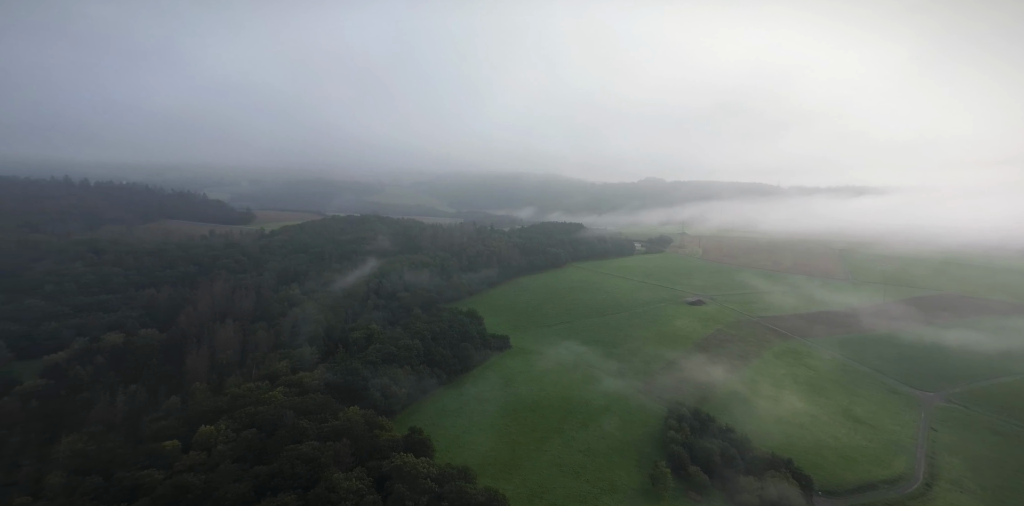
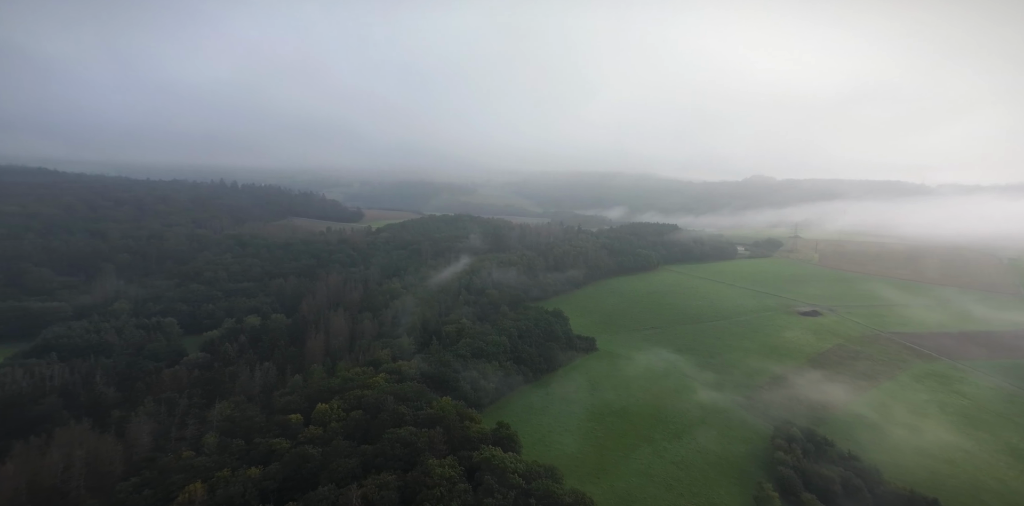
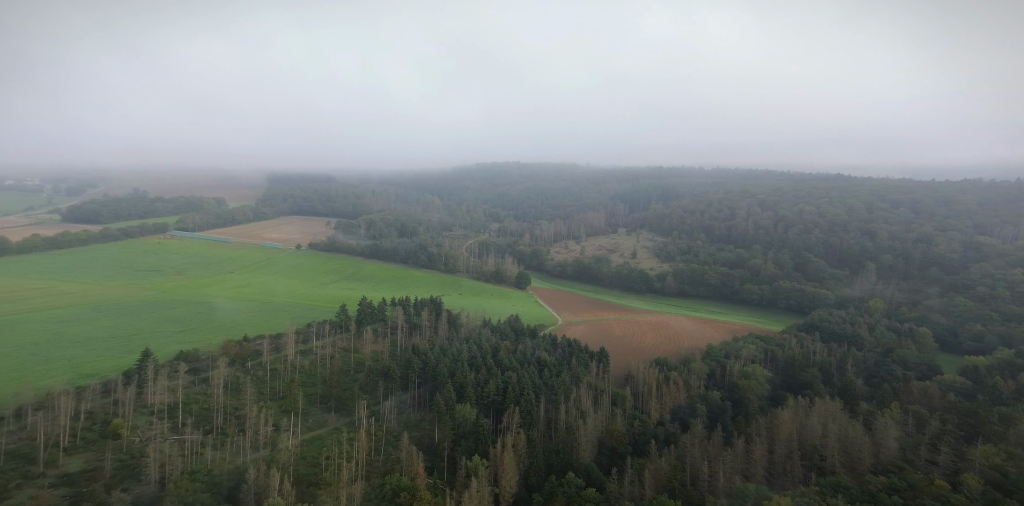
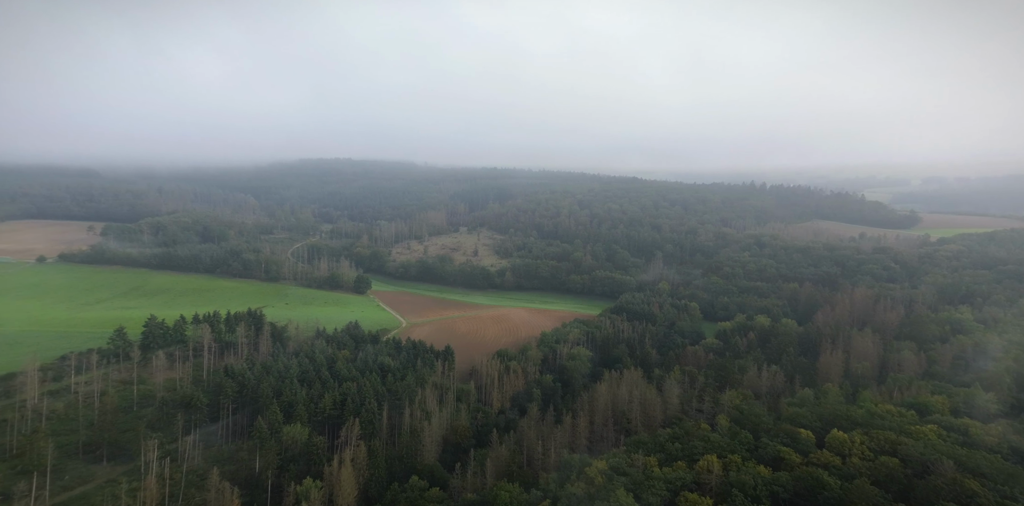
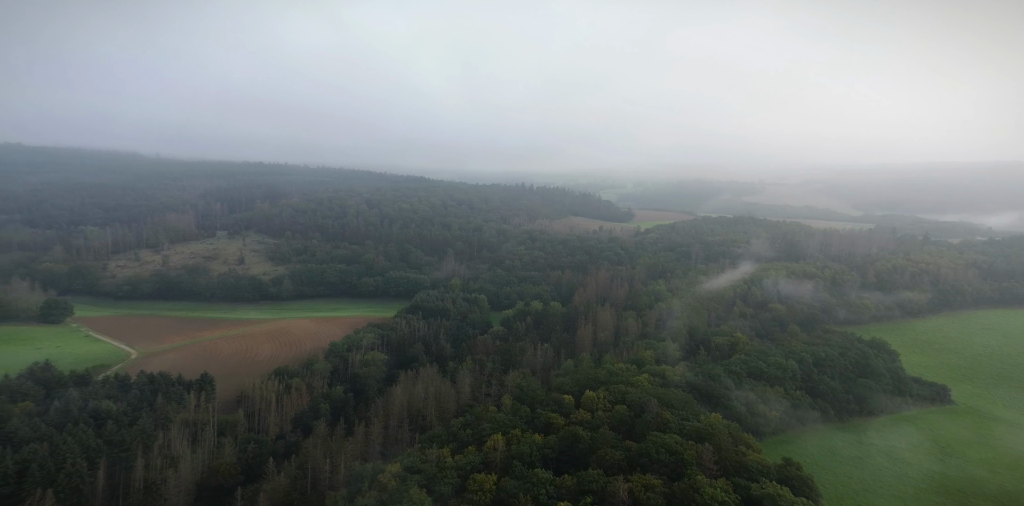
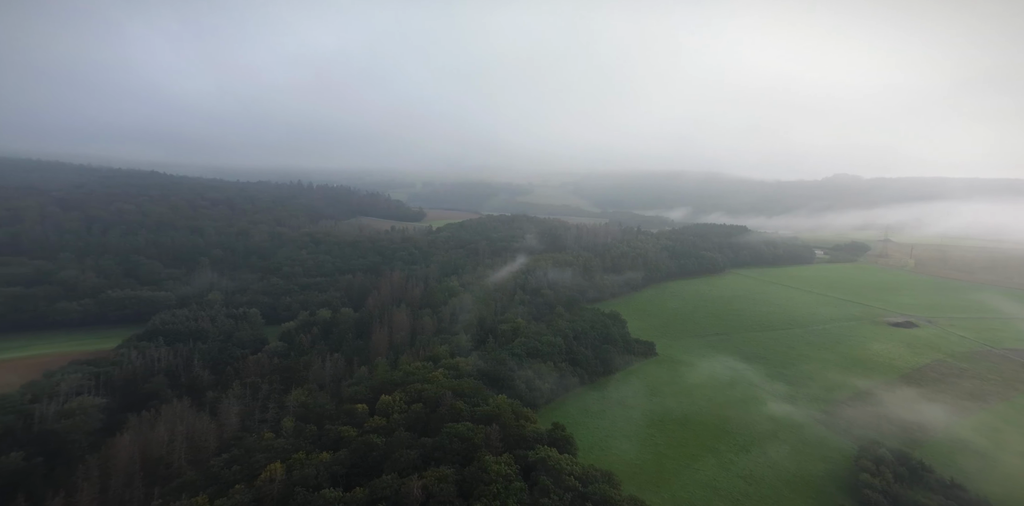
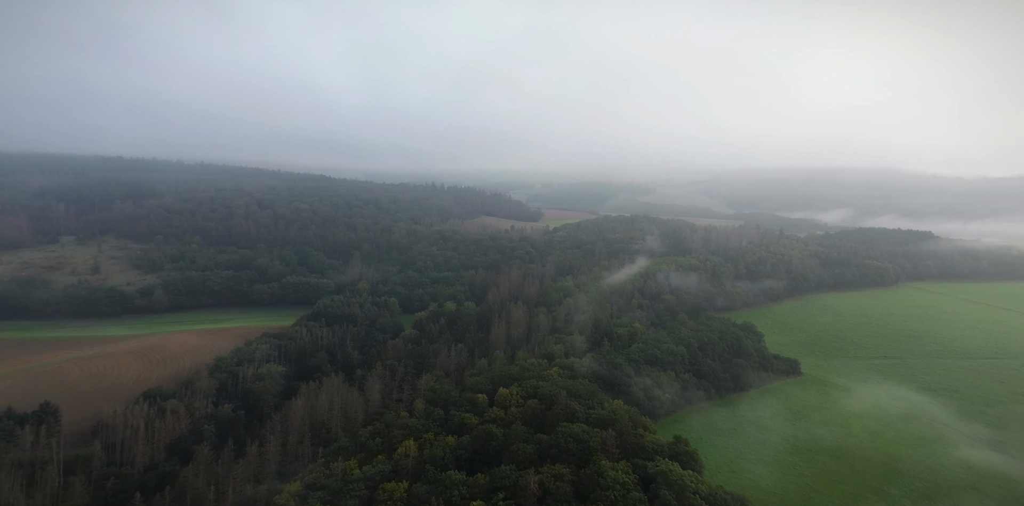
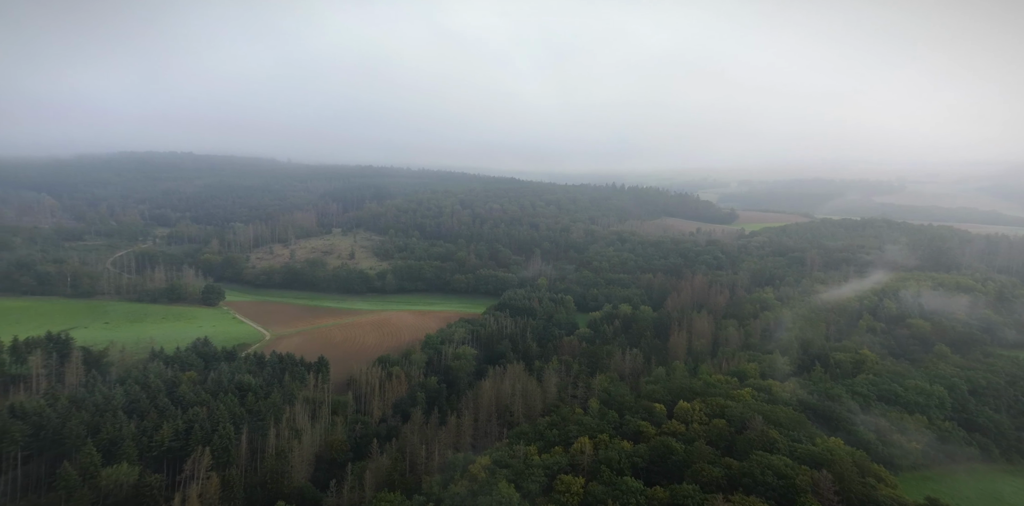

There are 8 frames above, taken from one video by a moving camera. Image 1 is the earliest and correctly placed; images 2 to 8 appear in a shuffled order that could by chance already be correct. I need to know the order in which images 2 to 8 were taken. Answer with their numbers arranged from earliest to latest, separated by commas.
2, 6, 7, 5, 8, 4, 3
